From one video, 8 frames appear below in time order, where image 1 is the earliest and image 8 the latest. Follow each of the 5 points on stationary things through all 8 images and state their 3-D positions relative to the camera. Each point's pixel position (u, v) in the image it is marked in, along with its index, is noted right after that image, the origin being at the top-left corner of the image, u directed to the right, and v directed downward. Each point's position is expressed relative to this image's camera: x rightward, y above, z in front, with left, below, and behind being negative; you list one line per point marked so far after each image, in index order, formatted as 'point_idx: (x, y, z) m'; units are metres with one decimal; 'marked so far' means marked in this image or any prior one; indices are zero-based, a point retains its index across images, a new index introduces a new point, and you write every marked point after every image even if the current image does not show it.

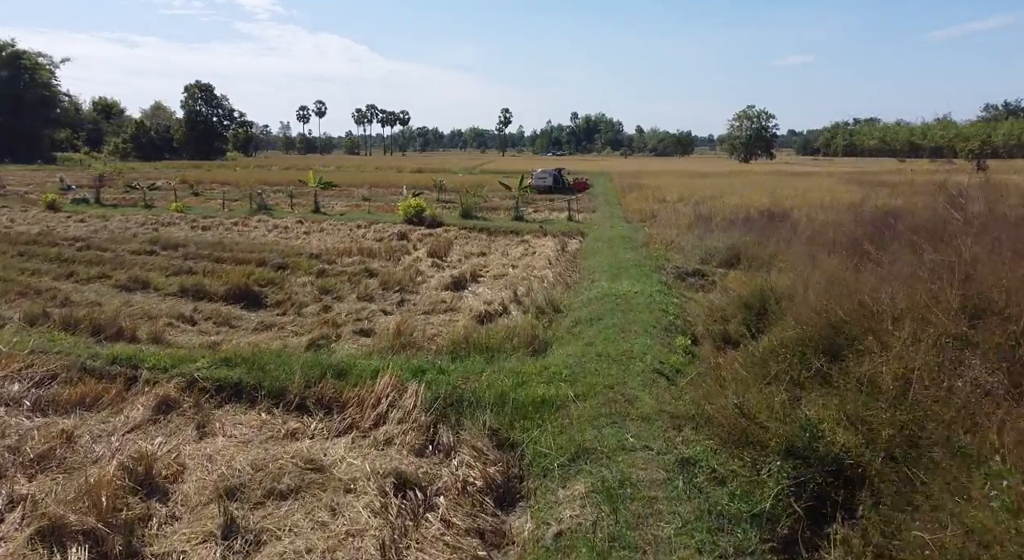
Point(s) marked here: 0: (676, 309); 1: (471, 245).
0: (+2.3, -0.4, +9.5) m
1: (-1.1, +0.9, +19.1) m
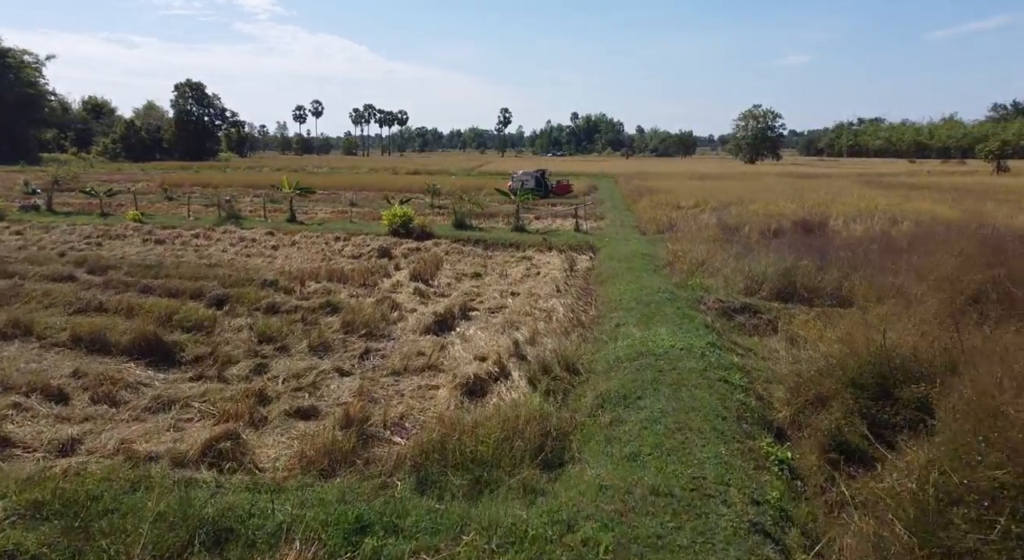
0: (+2.3, -1.0, +6.8) m
1: (-1.1, +0.3, +16.3) m
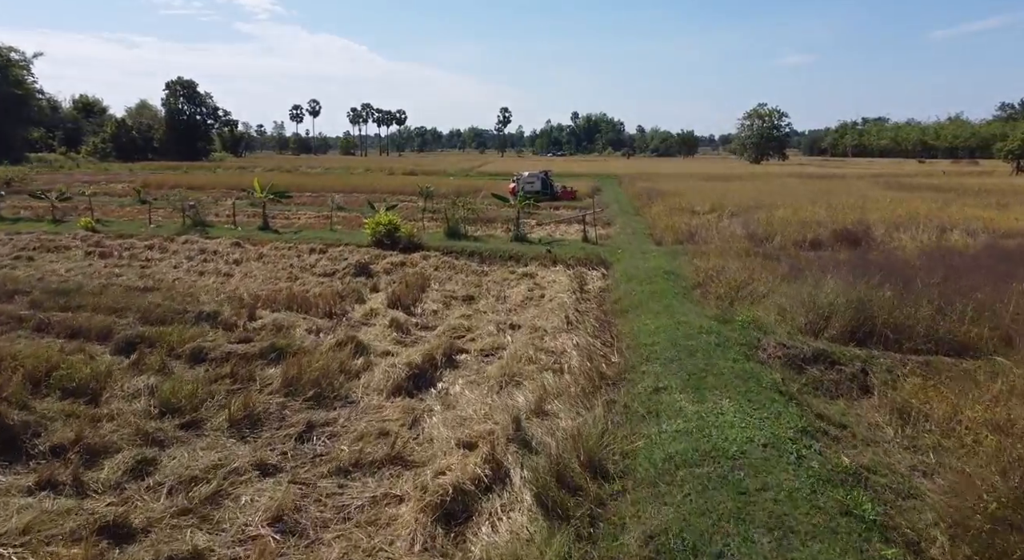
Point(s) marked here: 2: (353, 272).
0: (+2.3, -1.4, +4.4) m
1: (-1.2, -0.1, +13.9) m
2: (-3.4, +0.2, +14.3) m
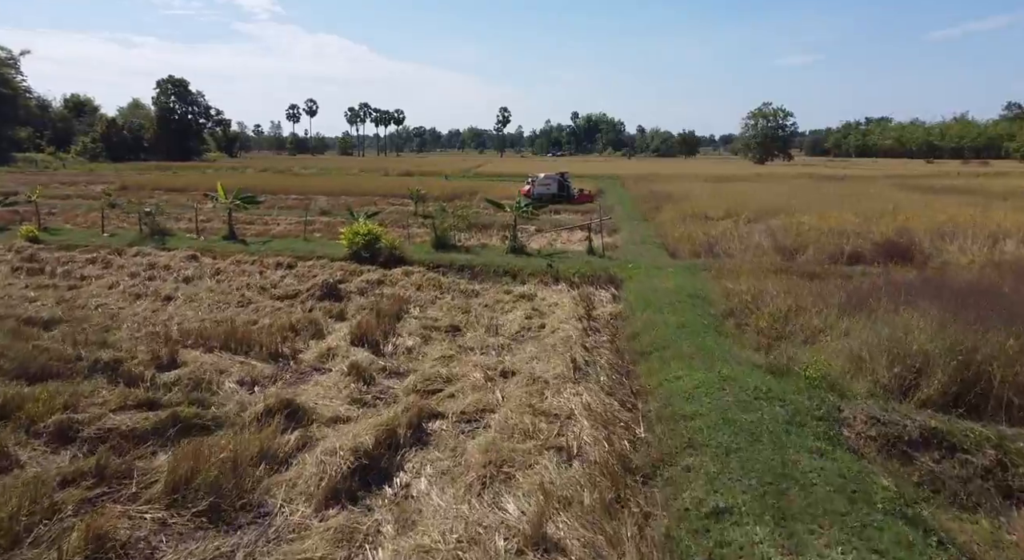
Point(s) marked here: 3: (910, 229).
0: (+2.2, -1.8, +2.2) m
1: (-1.3, -0.5, +11.7) m
2: (-3.5, -0.2, +12.2) m
3: (+10.4, +1.3, +17.5) m
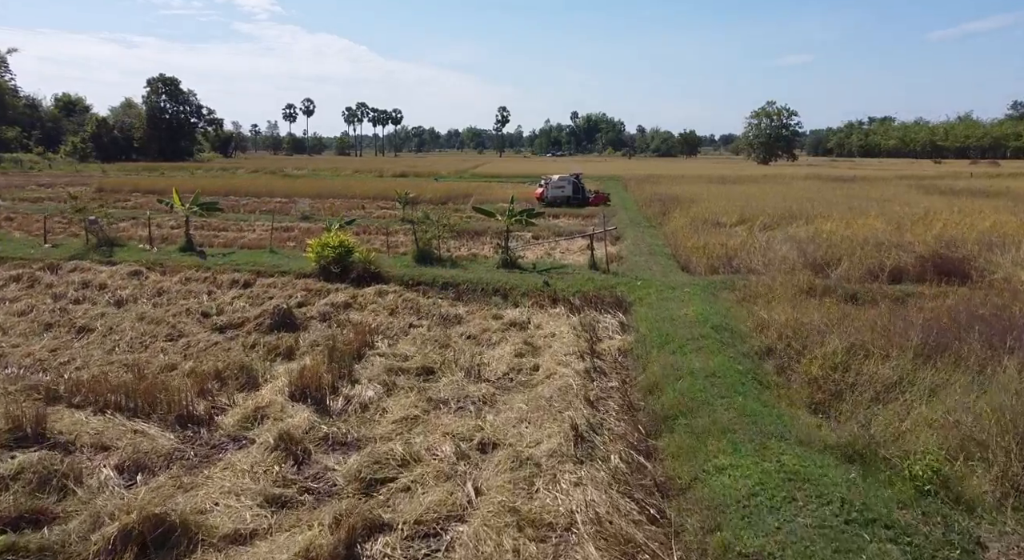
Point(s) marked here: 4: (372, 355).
0: (+2.0, -2.2, +0.2) m
1: (-1.4, -0.9, +9.7) m
2: (-3.7, -0.6, +10.2) m
3: (+10.2, +0.9, +15.5) m
4: (-1.9, -1.0, +9.1) m
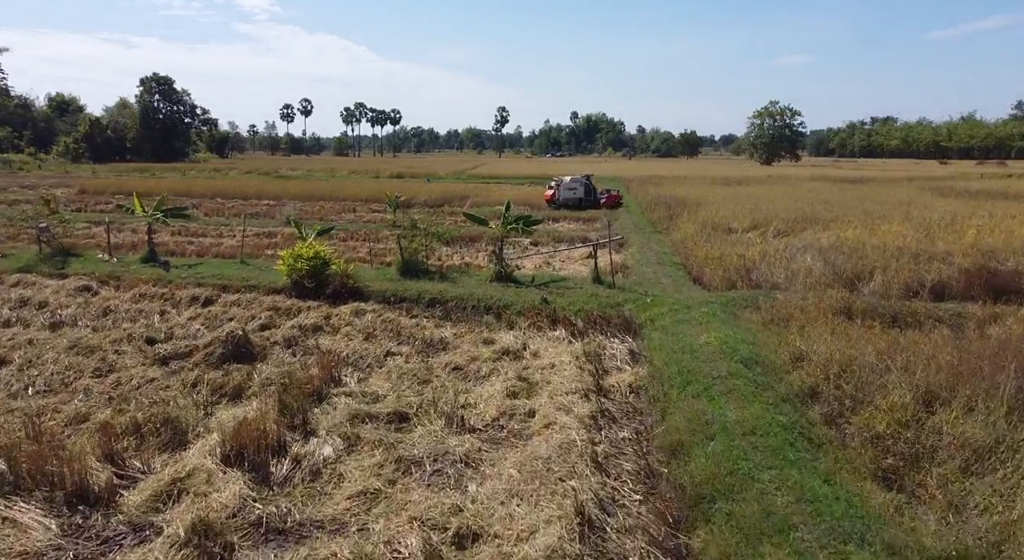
0: (+1.9, -2.5, -1.3) m
1: (-1.5, -1.2, +8.3) m
2: (-3.8, -0.9, +8.7) m
3: (+10.1, +0.6, +14.1) m
4: (-2.0, -1.3, +7.6) m
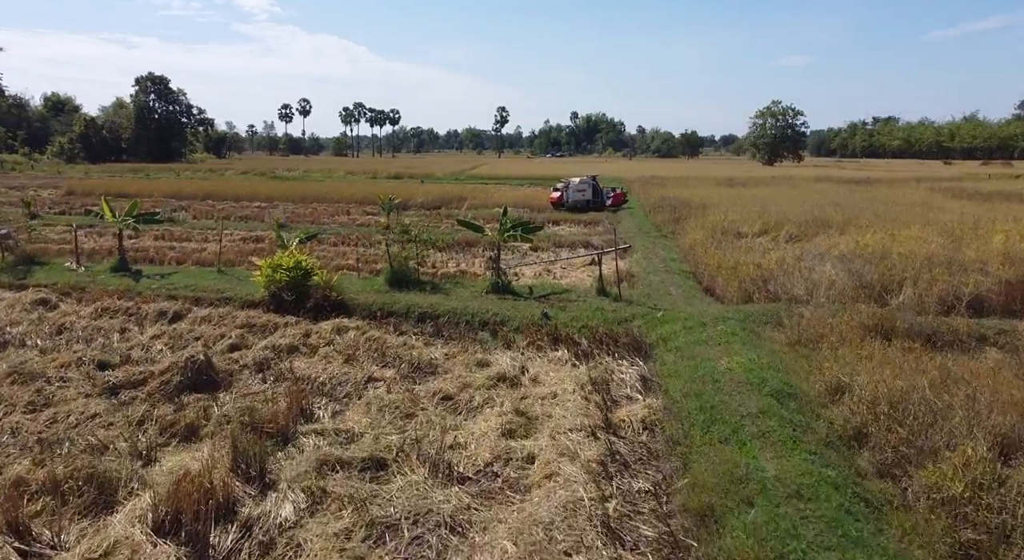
0: (+1.9, -2.7, -2.3) m
1: (-1.6, -1.4, +7.3) m
2: (-3.8, -1.1, +7.7) m
3: (+10.0, +0.4, +13.1) m
4: (-2.0, -1.5, +6.6) m
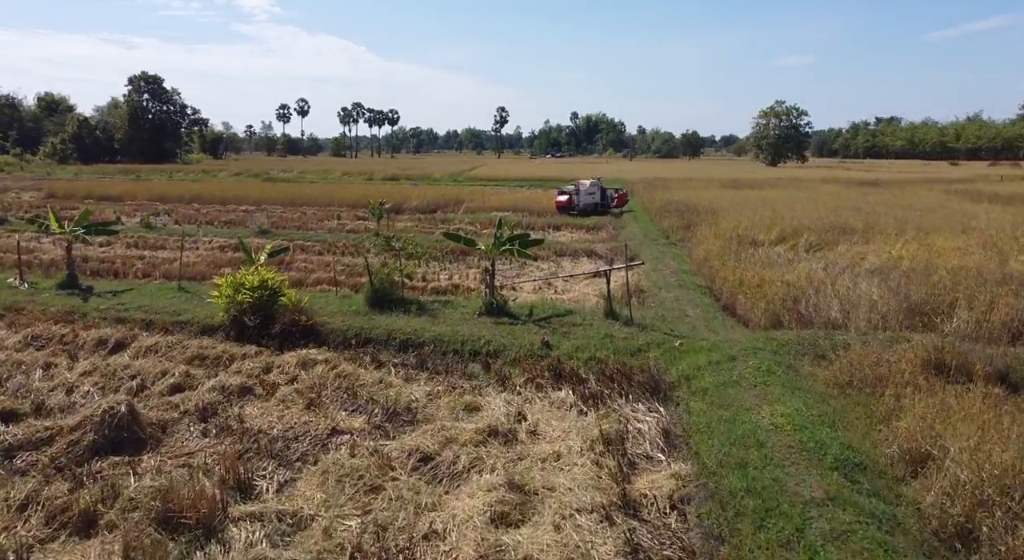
0: (+1.8, -3.0, -3.8) m
1: (-1.6, -1.7, +5.8) m
2: (-3.9, -1.4, +6.2) m
3: (+10.0, +0.1, +11.6) m
4: (-2.1, -1.8, +5.1) m
